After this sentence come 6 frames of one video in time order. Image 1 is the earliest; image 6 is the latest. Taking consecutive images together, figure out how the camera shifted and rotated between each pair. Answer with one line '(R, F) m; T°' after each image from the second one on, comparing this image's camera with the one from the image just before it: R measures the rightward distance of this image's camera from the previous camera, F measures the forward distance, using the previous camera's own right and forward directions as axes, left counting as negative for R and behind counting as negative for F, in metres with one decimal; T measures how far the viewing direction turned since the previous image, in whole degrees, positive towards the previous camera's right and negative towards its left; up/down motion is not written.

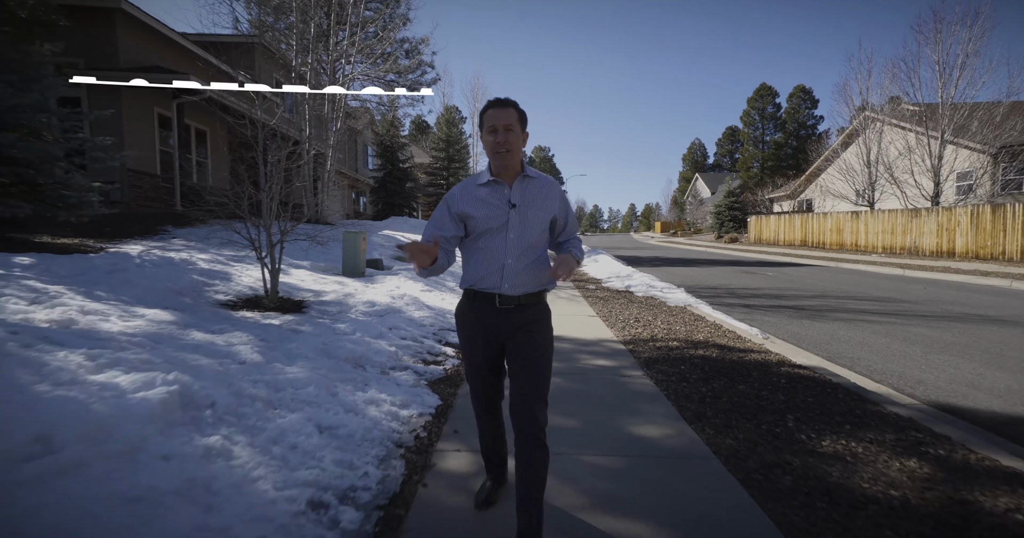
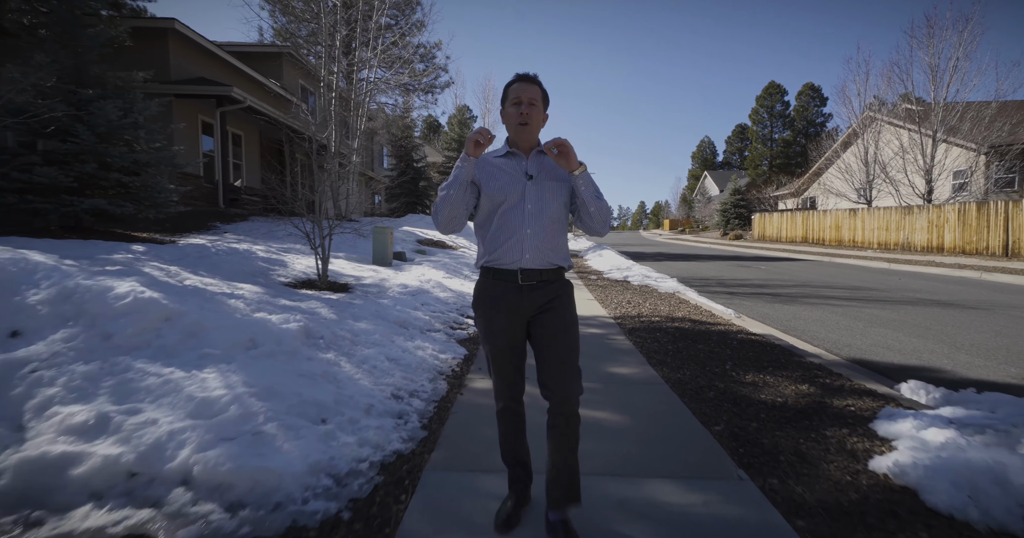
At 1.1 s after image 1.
(0.0, -1.4) m; -1°
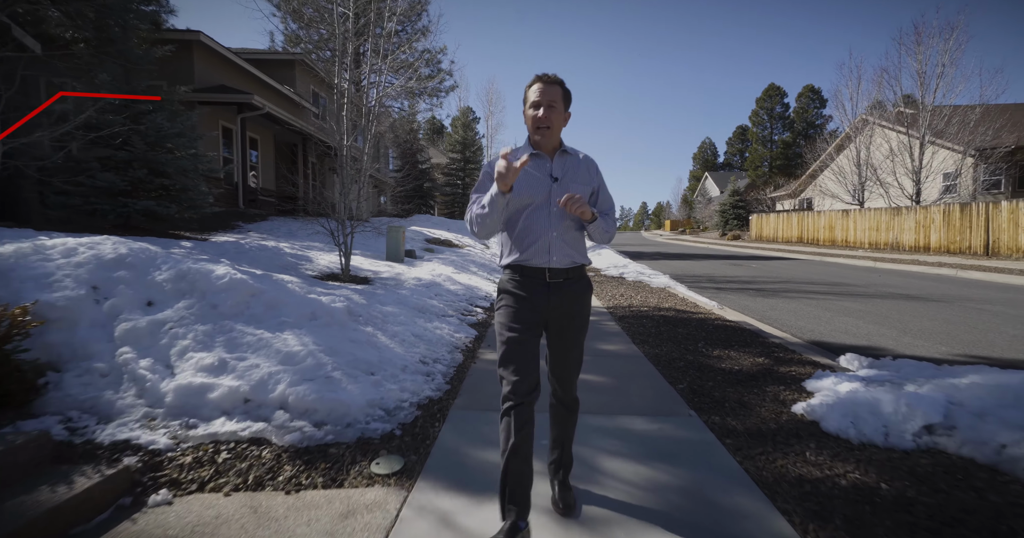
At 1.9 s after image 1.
(0.0, -0.9) m; 0°
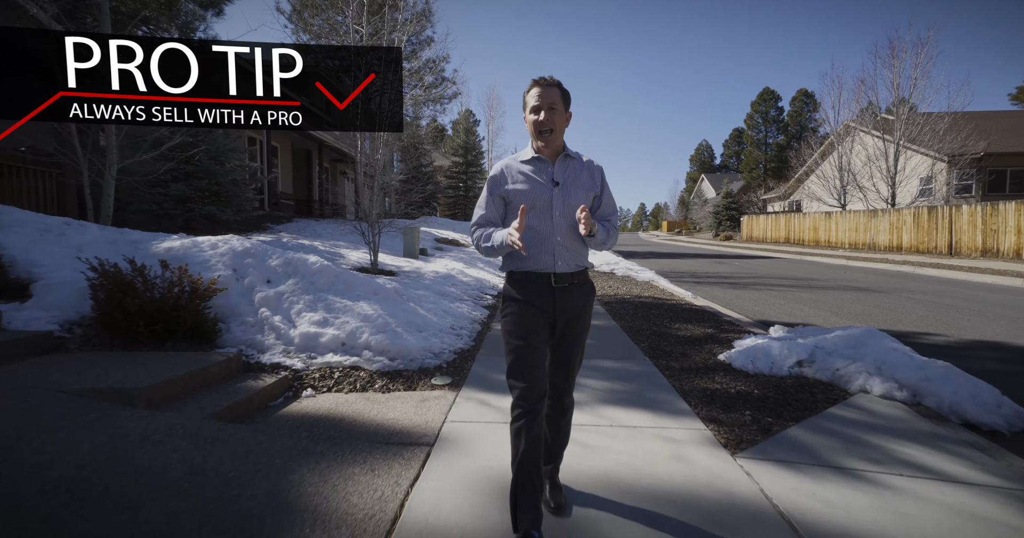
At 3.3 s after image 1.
(-0.1, -1.6) m; 0°
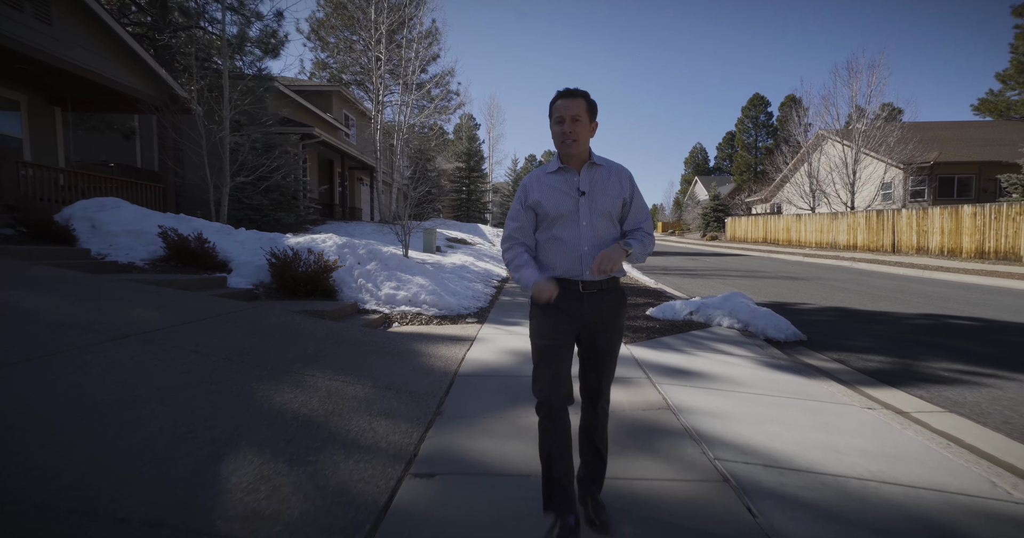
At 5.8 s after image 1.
(0.0, -2.9) m; 0°
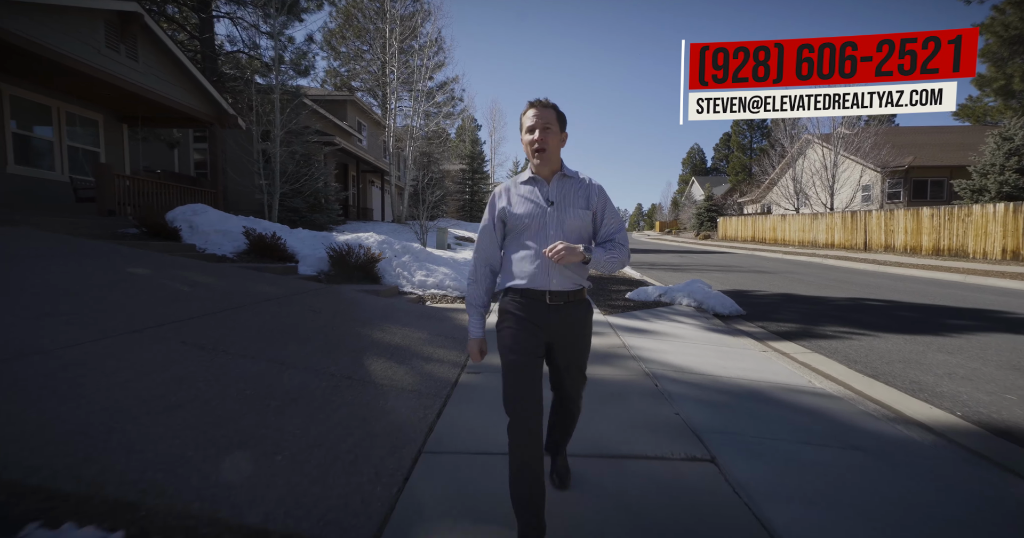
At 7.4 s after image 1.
(-0.1, -1.9) m; 0°
